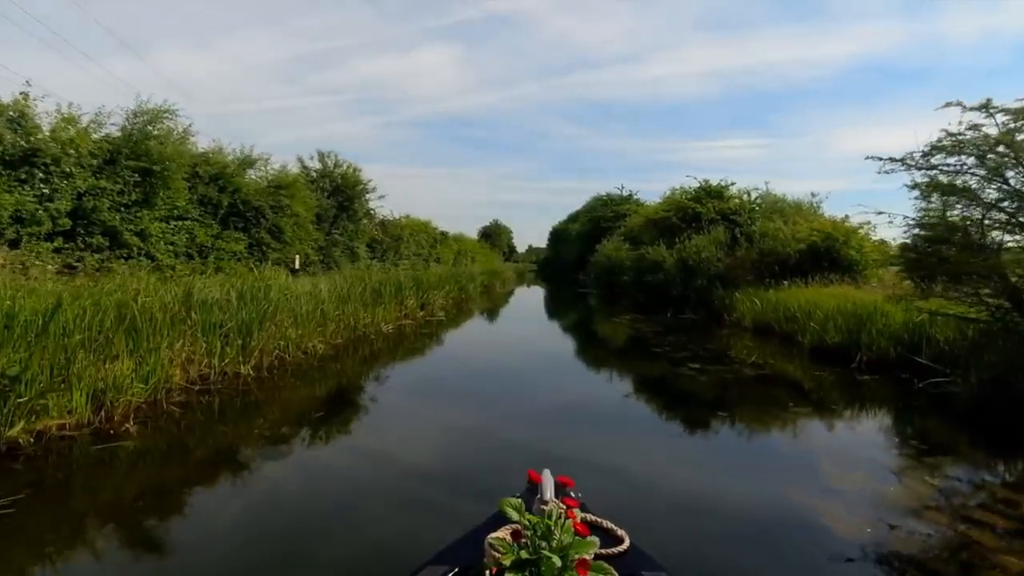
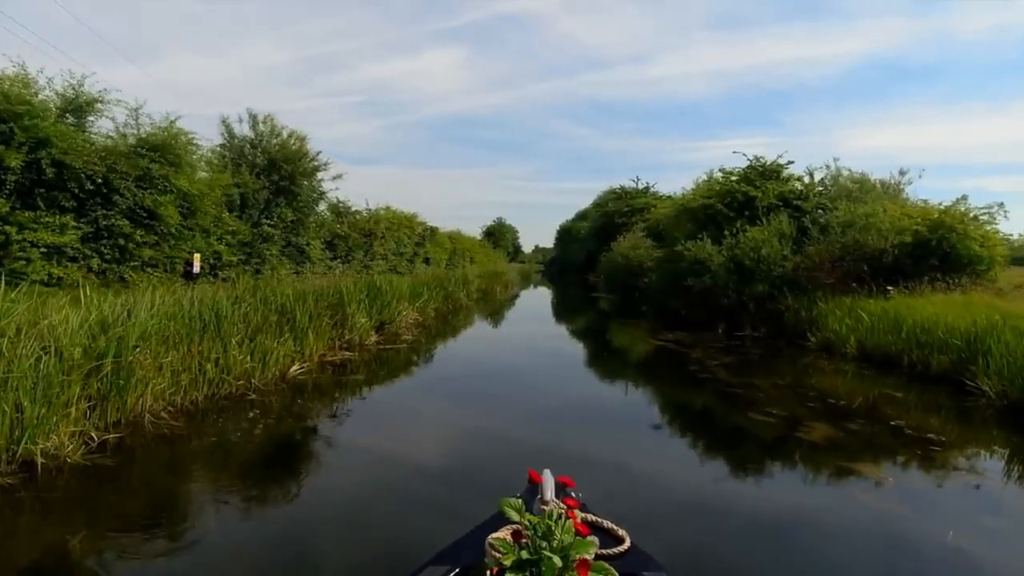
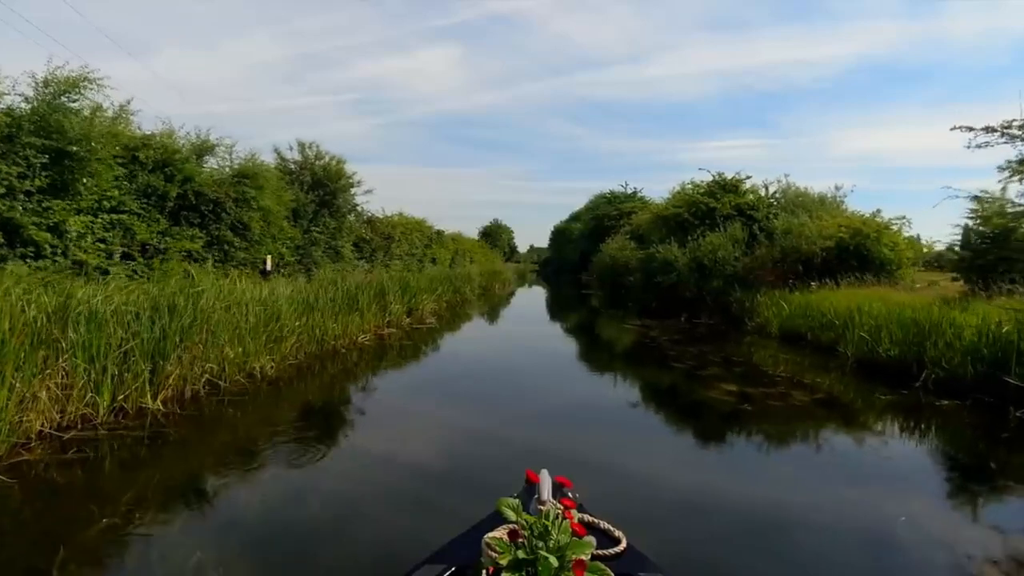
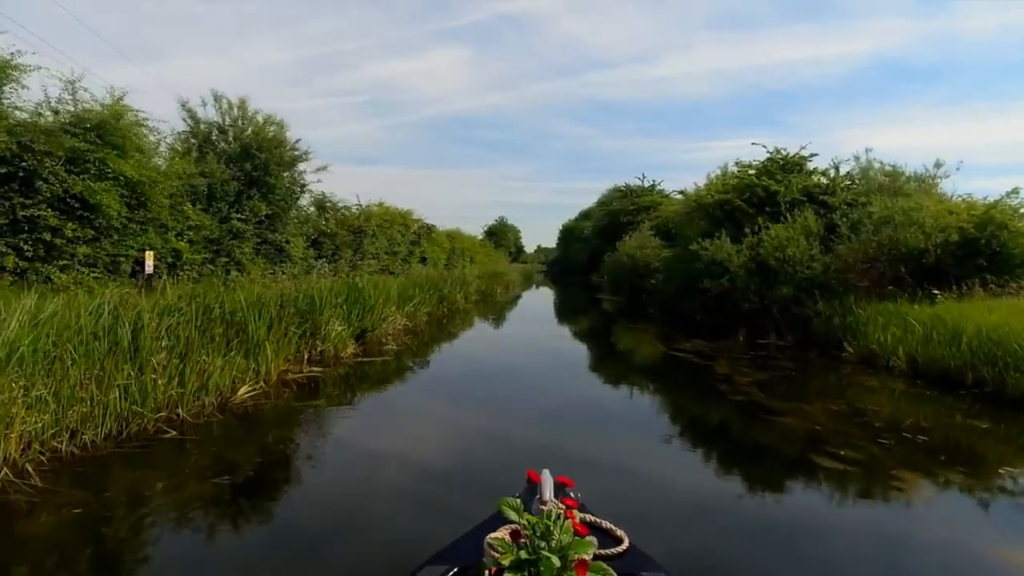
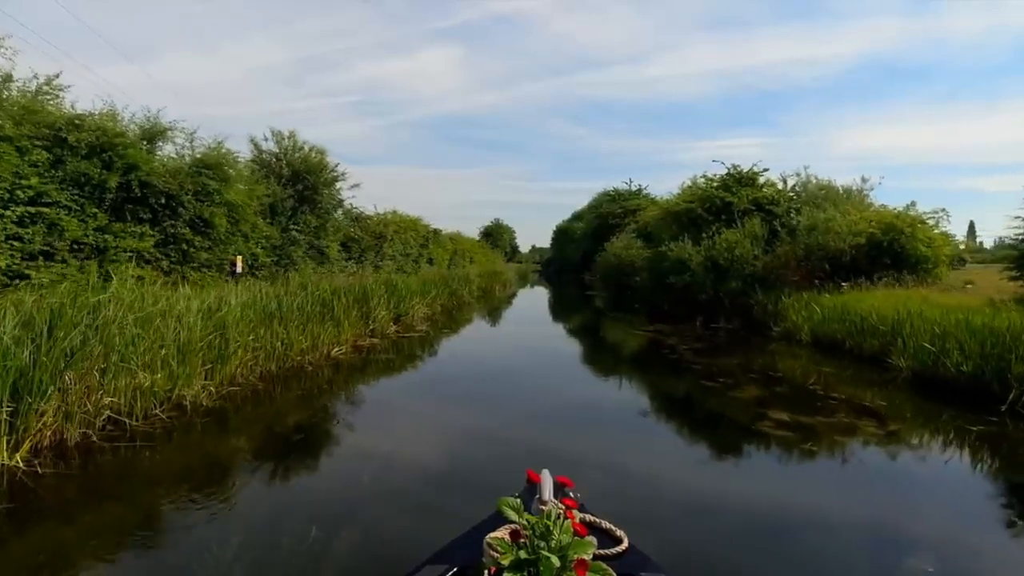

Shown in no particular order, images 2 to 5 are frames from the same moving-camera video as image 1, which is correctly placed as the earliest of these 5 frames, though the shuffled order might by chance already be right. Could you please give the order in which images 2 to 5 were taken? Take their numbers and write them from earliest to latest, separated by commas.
3, 5, 2, 4
